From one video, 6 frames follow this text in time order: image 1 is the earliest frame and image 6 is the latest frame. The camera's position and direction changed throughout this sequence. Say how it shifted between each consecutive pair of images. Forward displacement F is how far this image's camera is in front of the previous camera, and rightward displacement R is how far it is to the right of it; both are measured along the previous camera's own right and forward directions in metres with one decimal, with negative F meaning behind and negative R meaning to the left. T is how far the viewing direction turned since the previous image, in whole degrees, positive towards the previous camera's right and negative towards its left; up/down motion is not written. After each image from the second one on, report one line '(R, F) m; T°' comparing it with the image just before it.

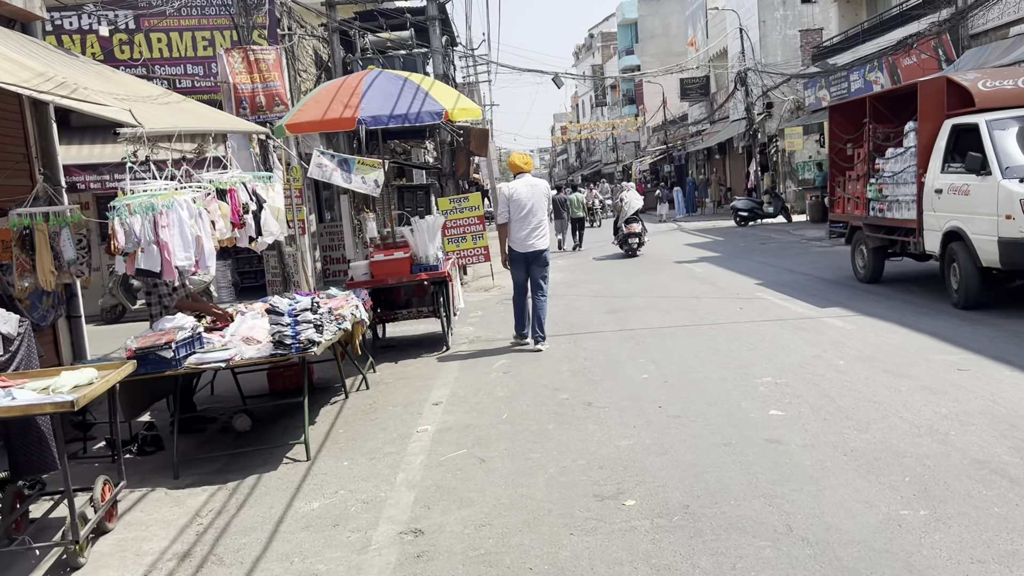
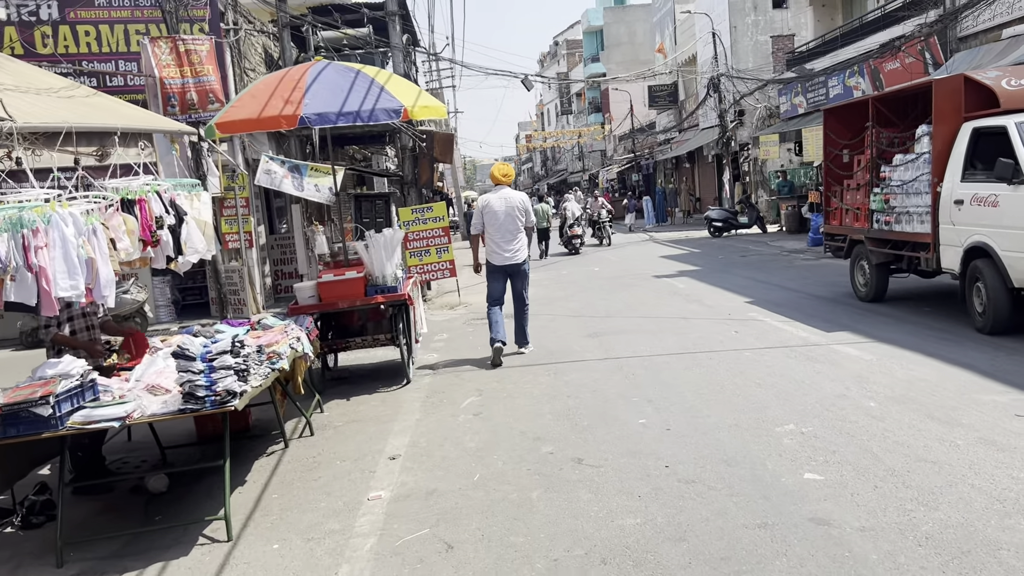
(0.0, +1.1) m; +2°
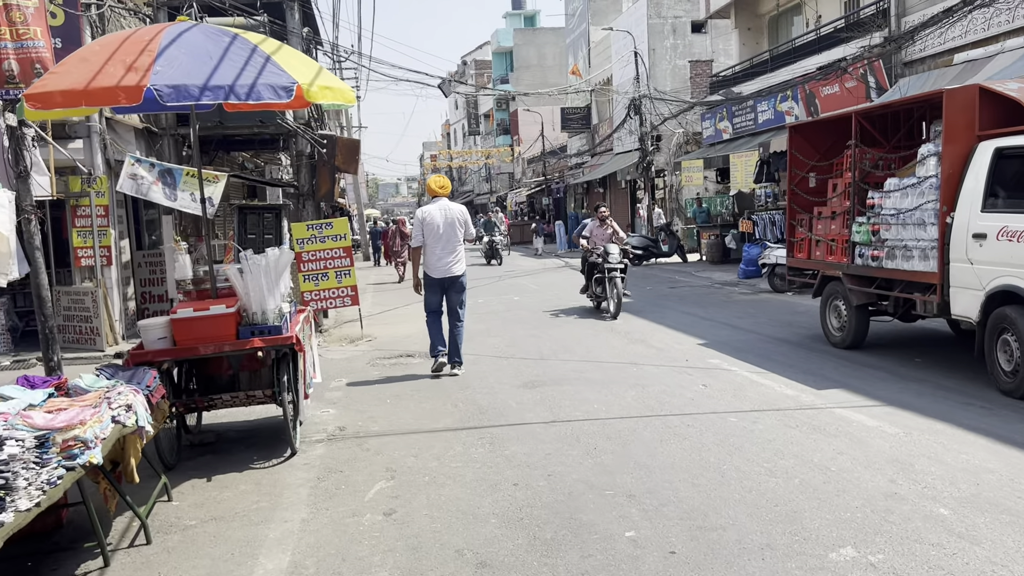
(-0.2, +1.7) m; +7°
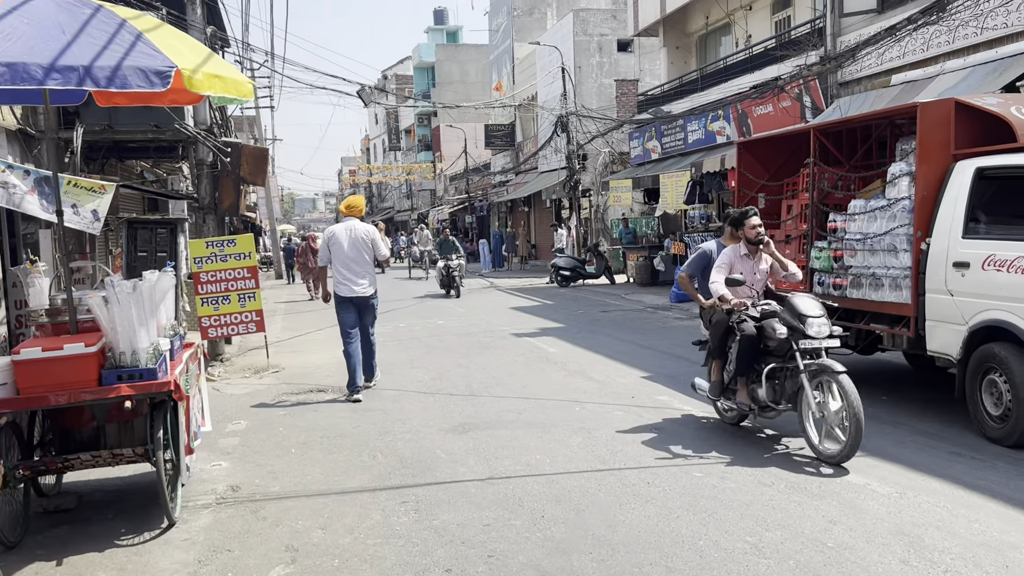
(-0.1, +0.9) m; +5°
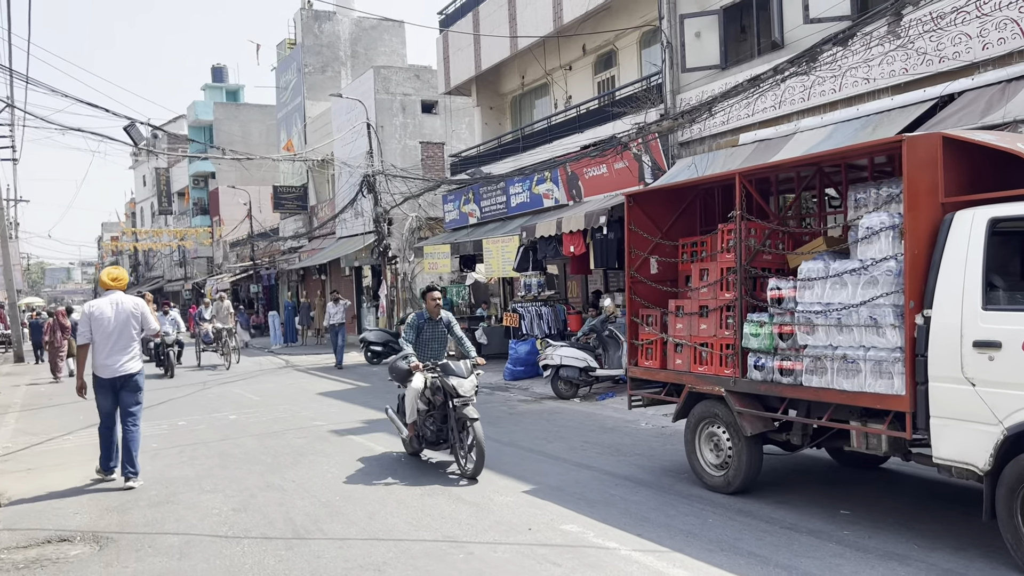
(-0.4, +2.0) m; +15°
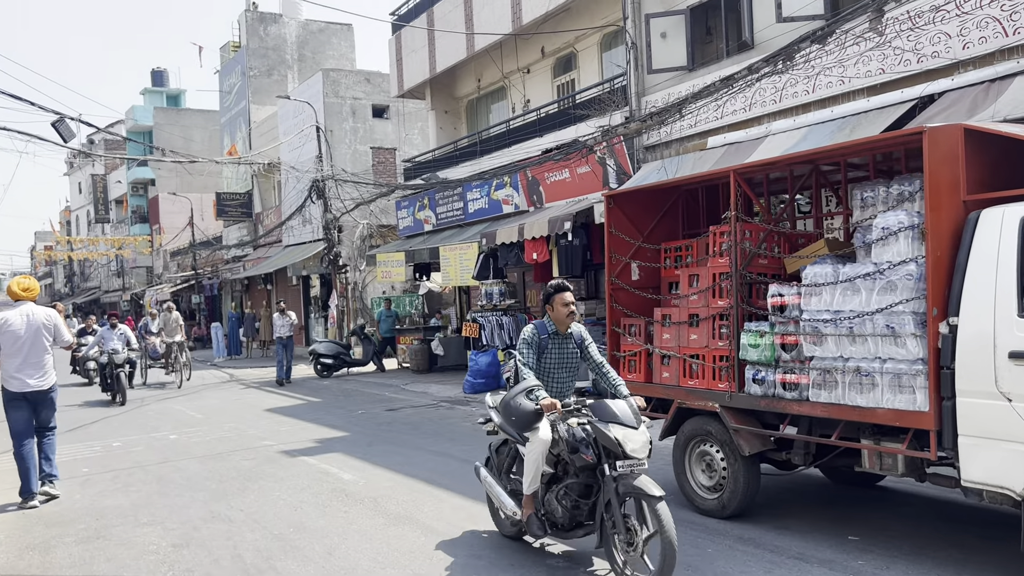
(-0.2, +0.5) m; +4°
